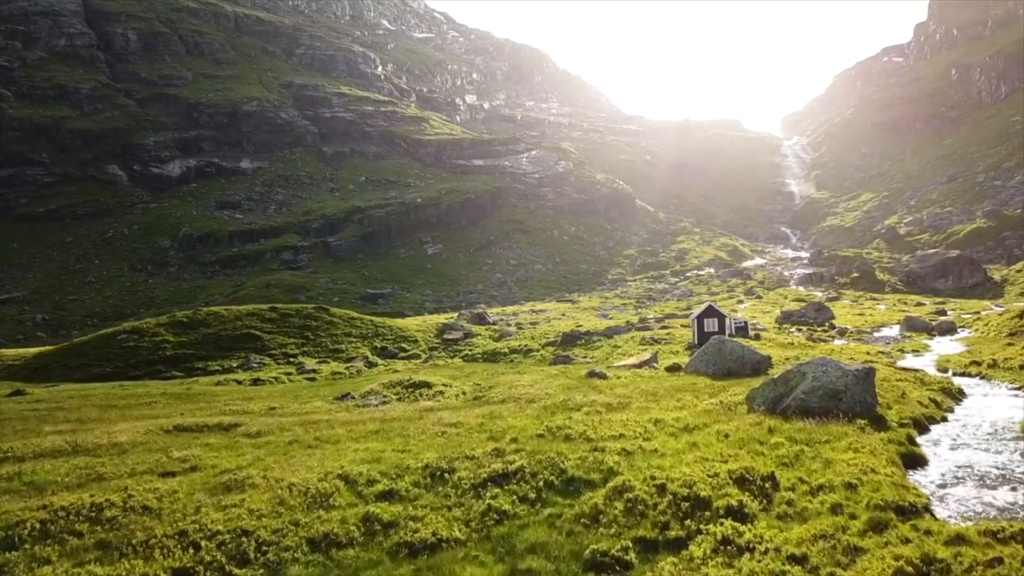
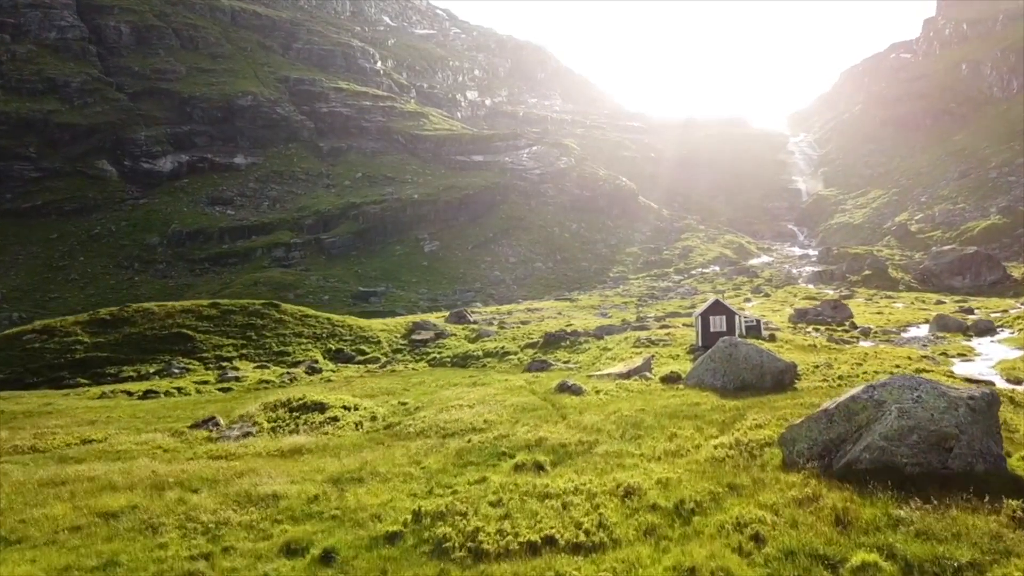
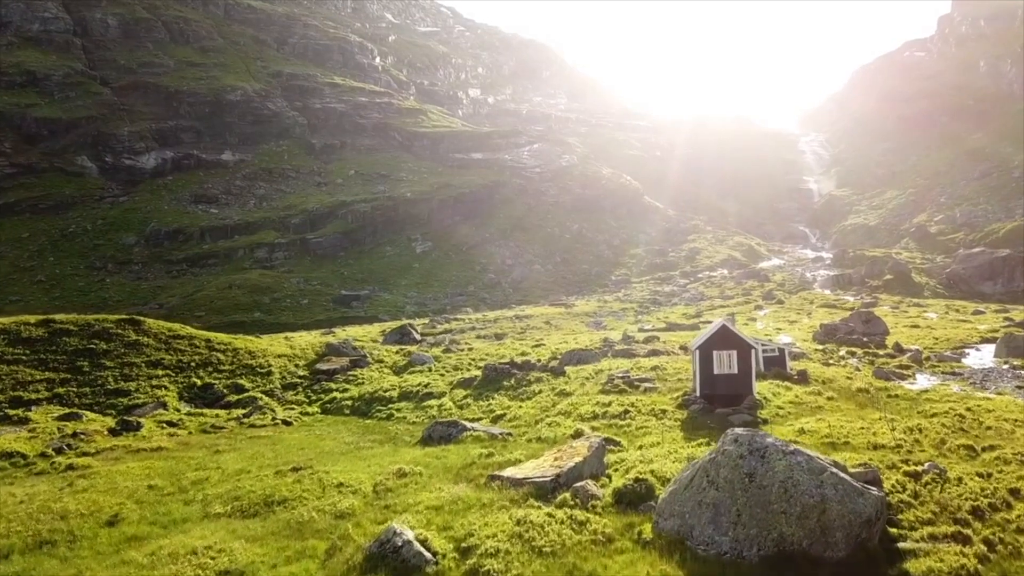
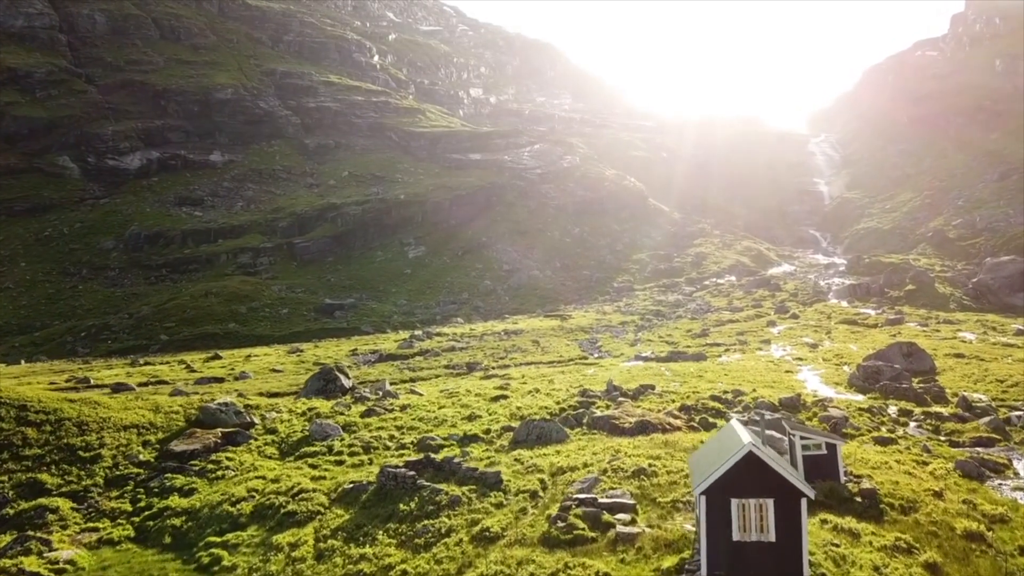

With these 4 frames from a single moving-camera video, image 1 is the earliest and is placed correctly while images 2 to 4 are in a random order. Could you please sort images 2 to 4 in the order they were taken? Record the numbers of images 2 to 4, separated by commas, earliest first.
2, 3, 4
